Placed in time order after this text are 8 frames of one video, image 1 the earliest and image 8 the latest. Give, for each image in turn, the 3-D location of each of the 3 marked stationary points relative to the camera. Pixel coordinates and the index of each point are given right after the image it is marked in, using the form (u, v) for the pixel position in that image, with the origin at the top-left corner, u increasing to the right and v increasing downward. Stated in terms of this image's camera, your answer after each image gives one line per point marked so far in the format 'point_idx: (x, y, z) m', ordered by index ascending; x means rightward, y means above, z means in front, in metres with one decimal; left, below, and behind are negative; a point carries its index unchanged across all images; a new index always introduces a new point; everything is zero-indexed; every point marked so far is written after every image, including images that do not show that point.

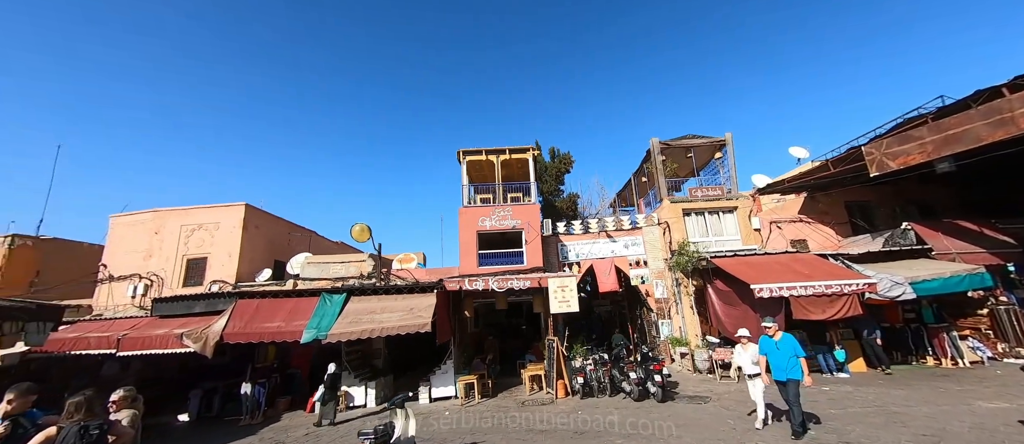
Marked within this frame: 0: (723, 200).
0: (+8.0, +0.9, +13.7) m
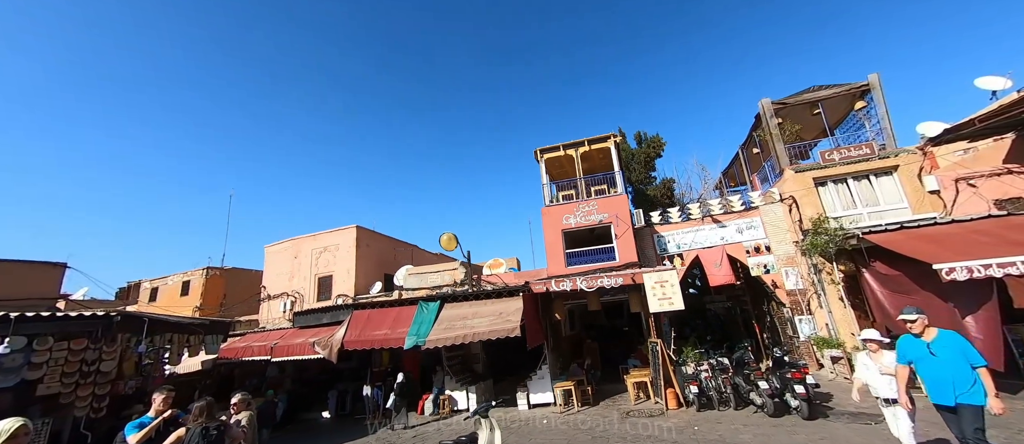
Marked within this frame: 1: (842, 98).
0: (+10.8, +1.9, +10.8) m
1: (+11.1, +4.2, +12.2) m
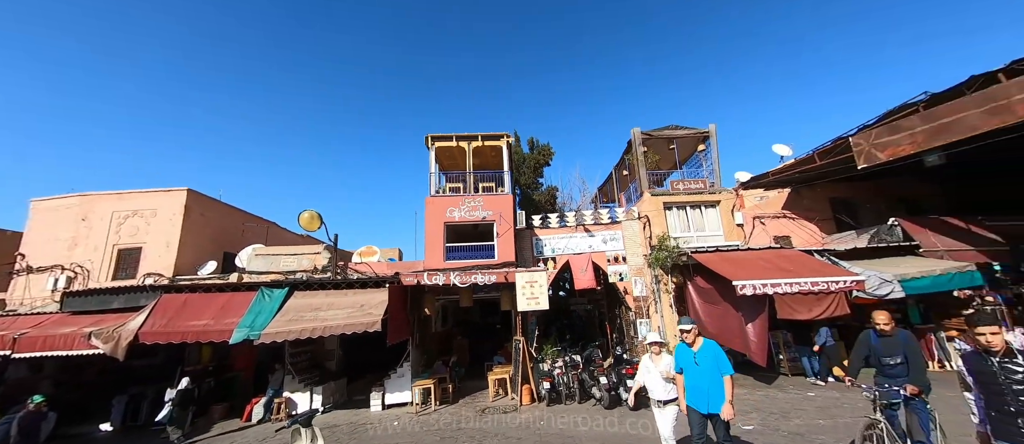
0: (+7.1, +1.0, +13.3) m
1: (+7.2, +3.4, +14.7) m
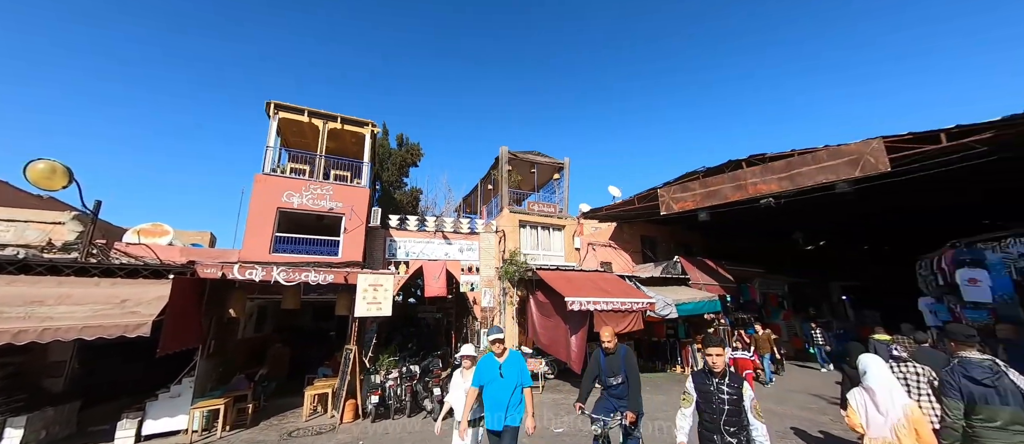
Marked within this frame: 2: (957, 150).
0: (+1.8, +0.2, +14.8) m
1: (+1.6, +2.5, +16.3) m
2: (+11.2, +1.8, +9.2) m
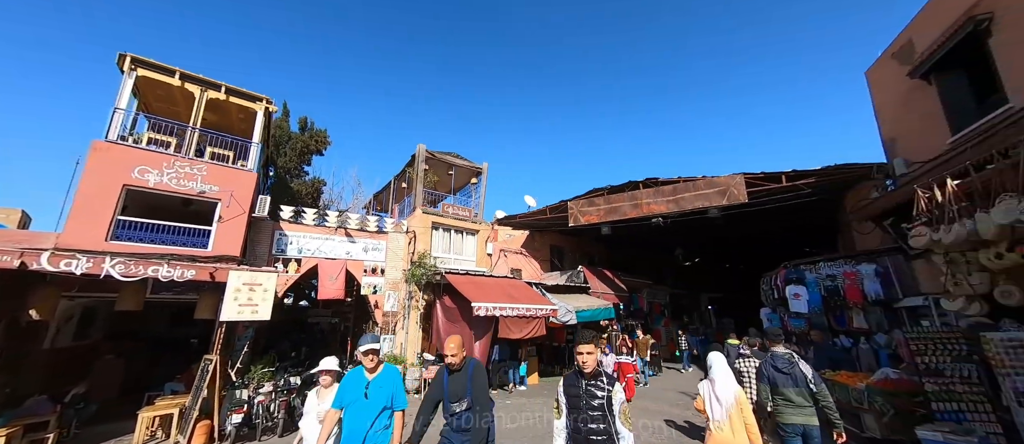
0: (-1.7, 0.0, +14.6) m
1: (-2.0, +2.3, +16.1) m
2: (+8.8, +1.0, +11.4) m
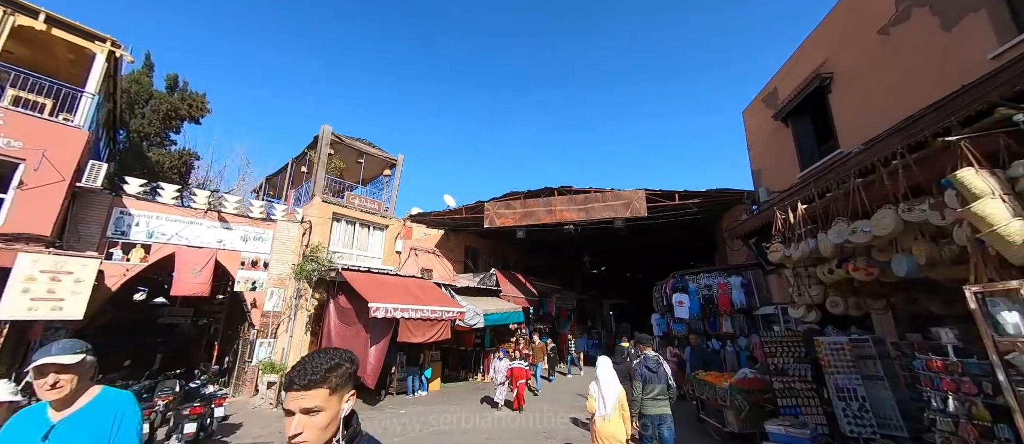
0: (-5.0, +0.2, +13.6) m
1: (-5.5, +2.5, +15.0) m
2: (+6.0, +0.5, +12.6) m
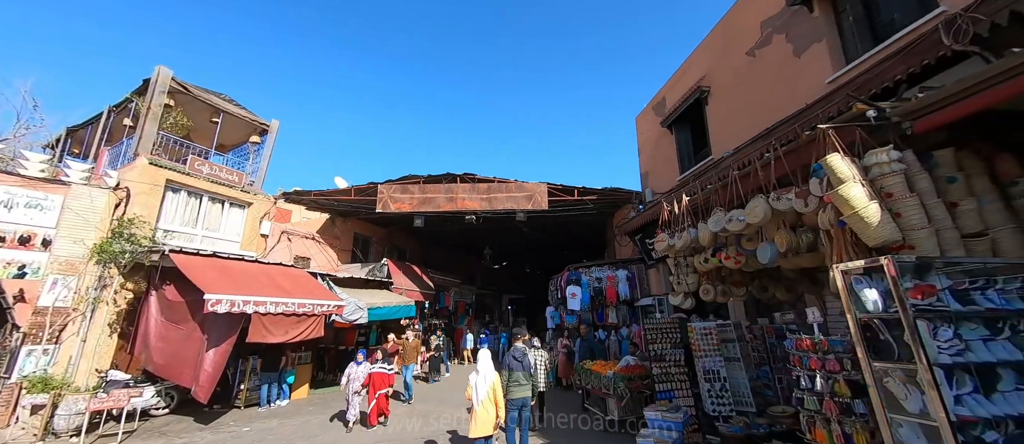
0: (-8.4, +1.0, +11.1) m
1: (-9.1, +3.3, +12.3) m
2: (+2.4, +0.7, +13.0) m
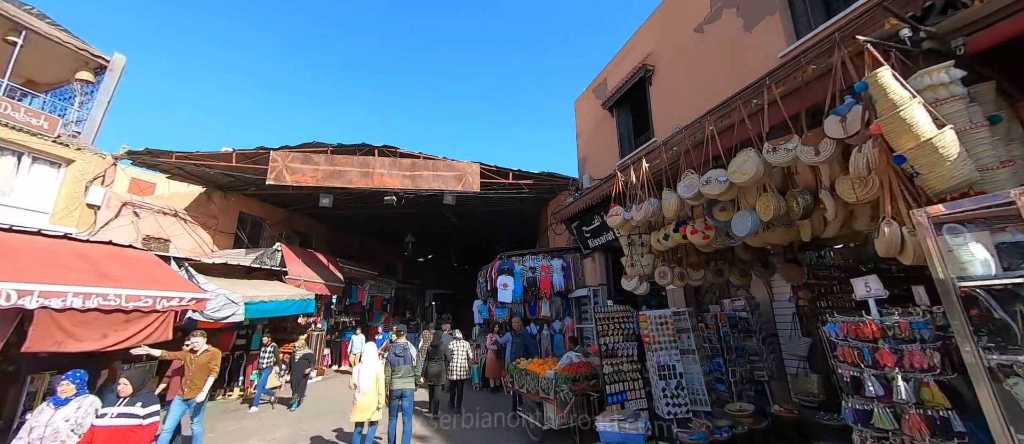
0: (-10.2, +1.8, +7.9) m
1: (-11.0, +4.2, +9.0) m
2: (+0.1, +1.1, +11.9) m
